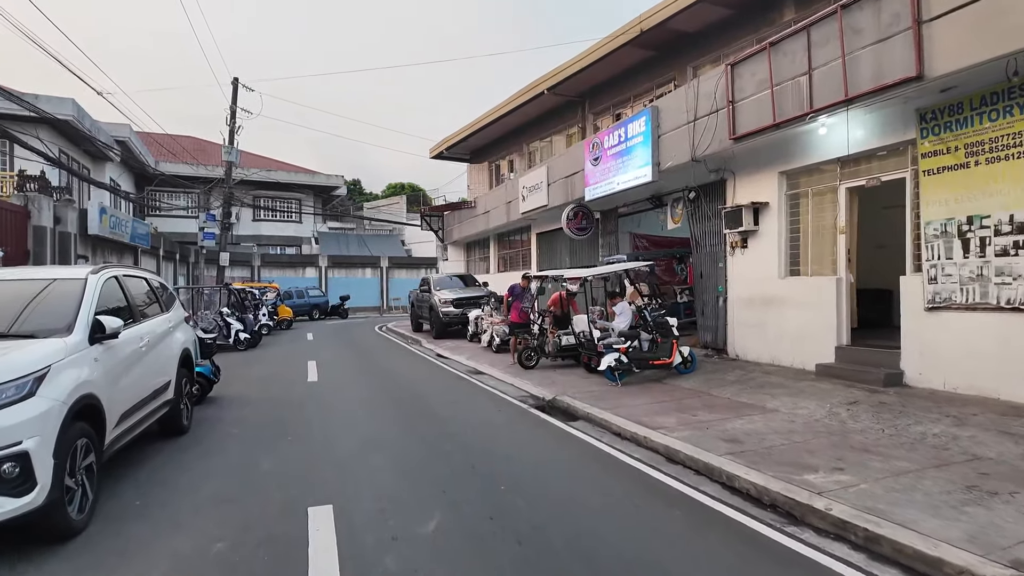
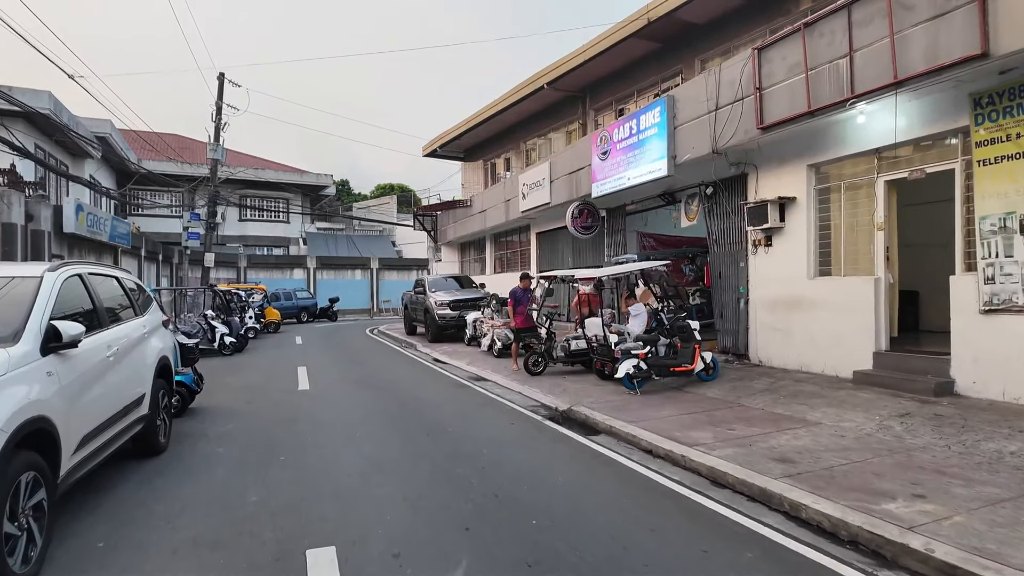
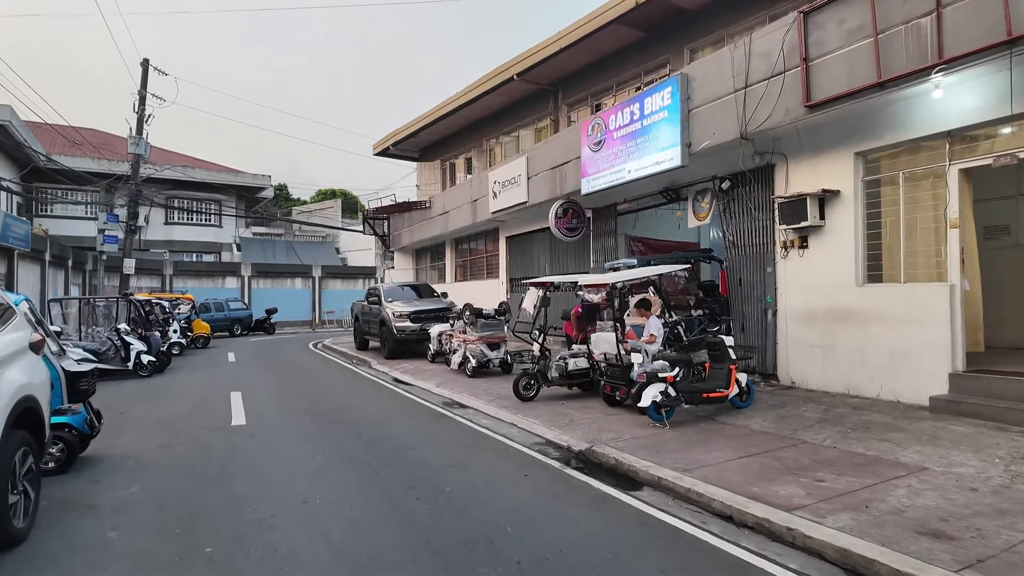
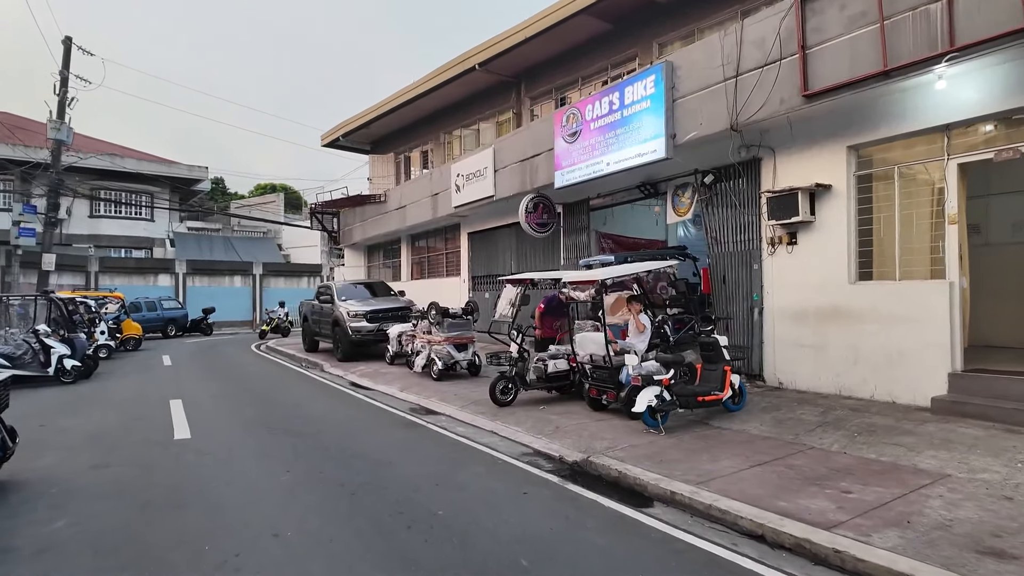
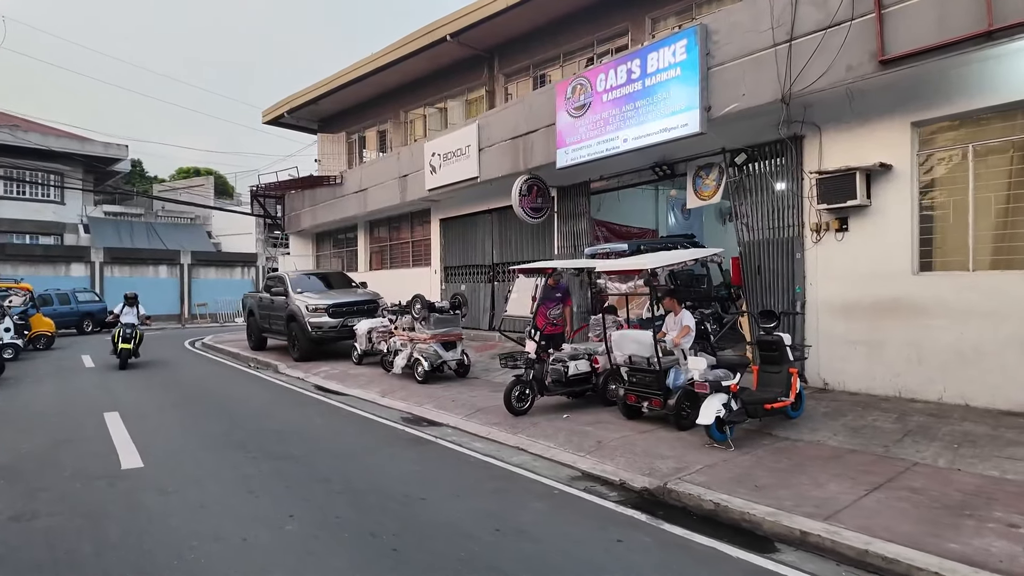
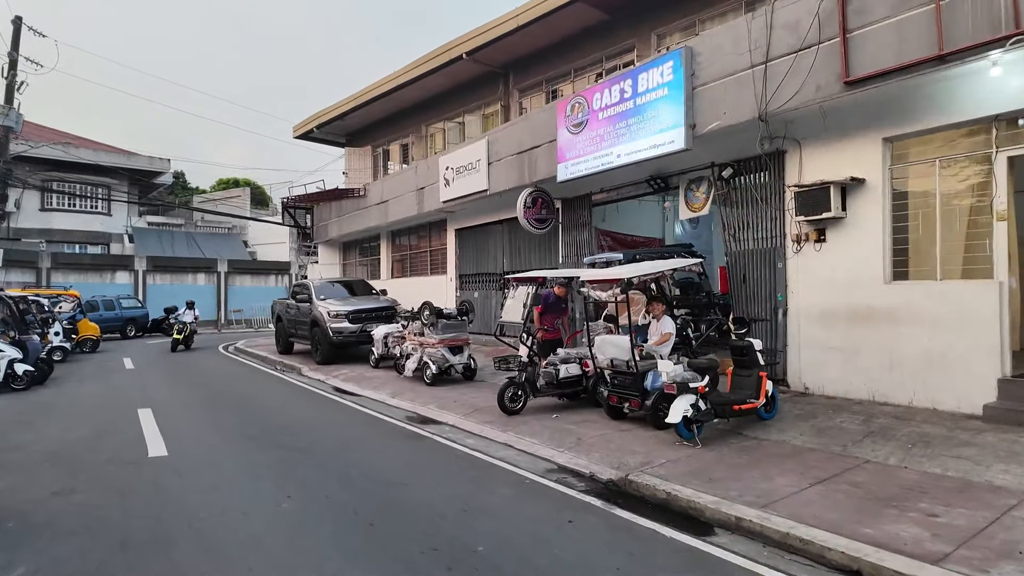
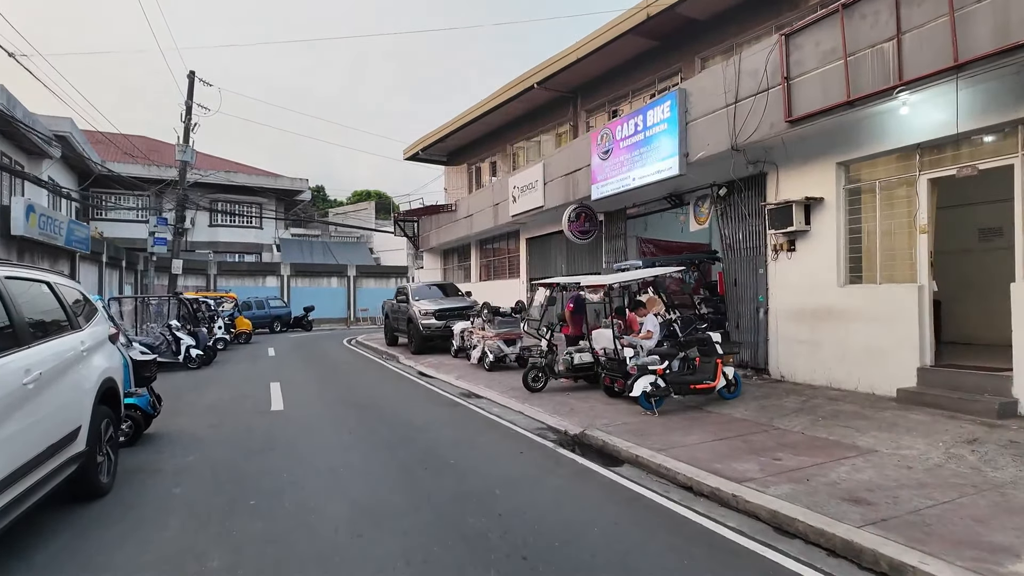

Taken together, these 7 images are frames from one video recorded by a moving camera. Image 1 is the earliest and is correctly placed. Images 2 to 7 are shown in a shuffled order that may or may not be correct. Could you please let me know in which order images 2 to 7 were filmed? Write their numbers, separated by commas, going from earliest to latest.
2, 7, 3, 4, 6, 5
